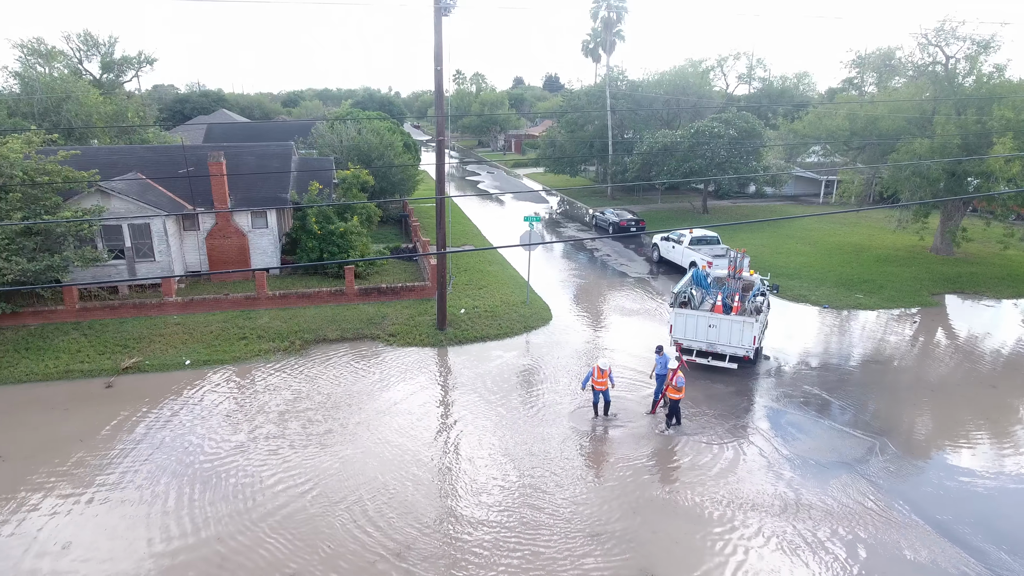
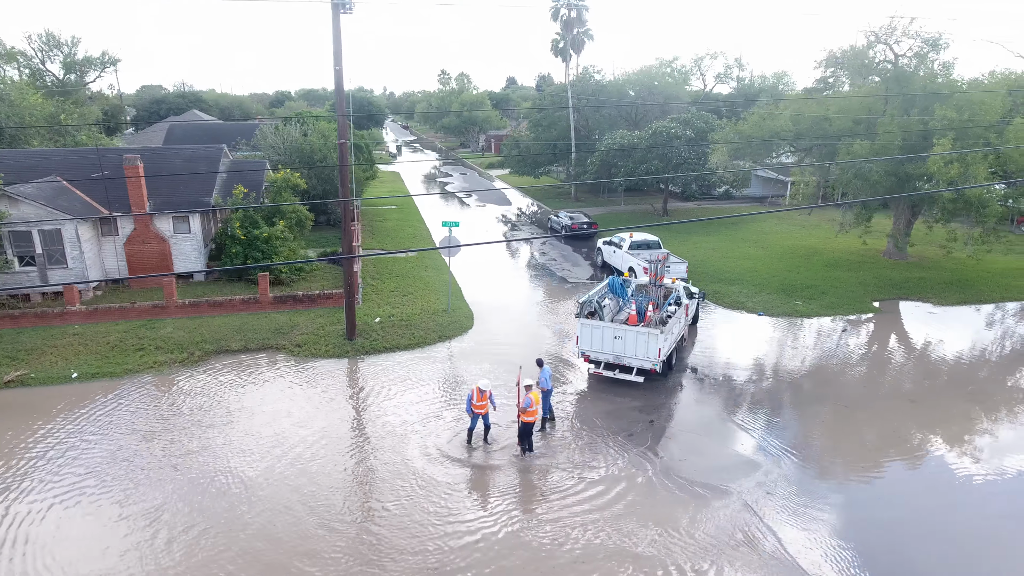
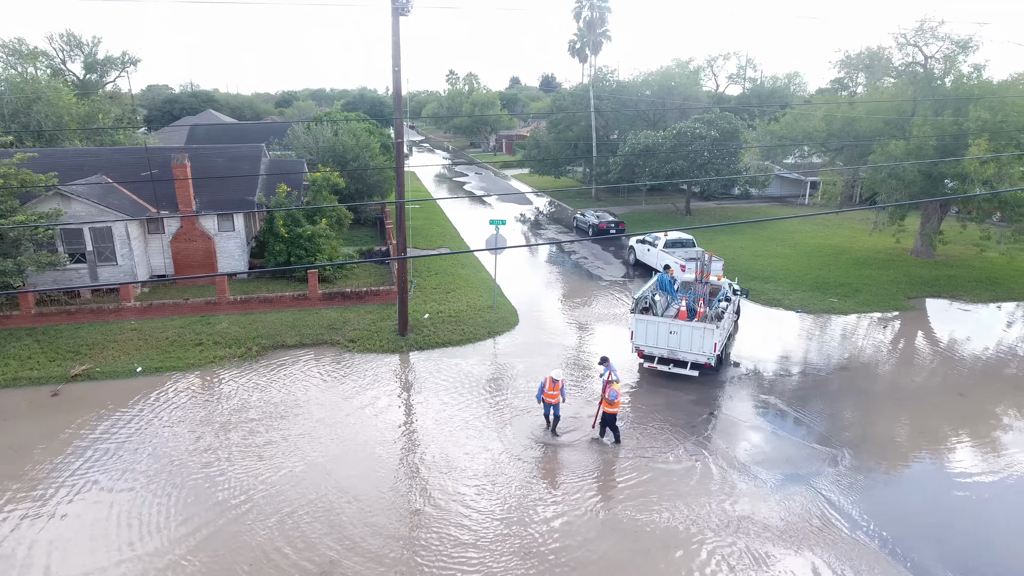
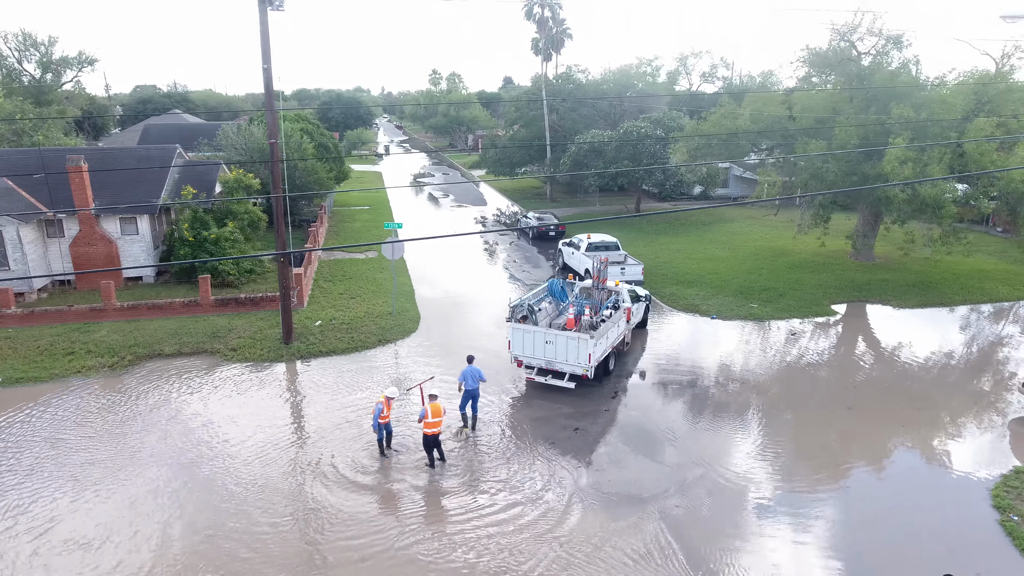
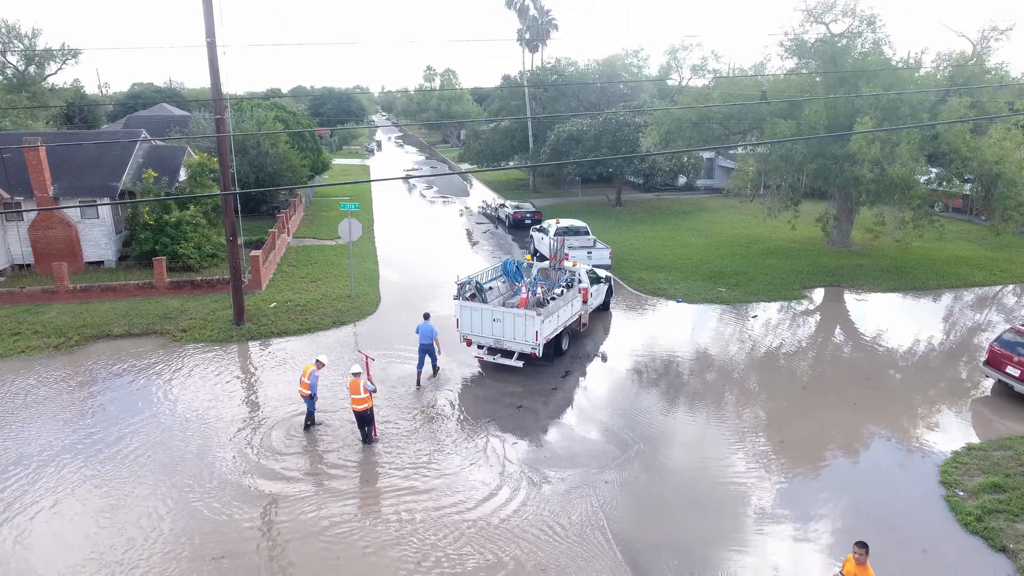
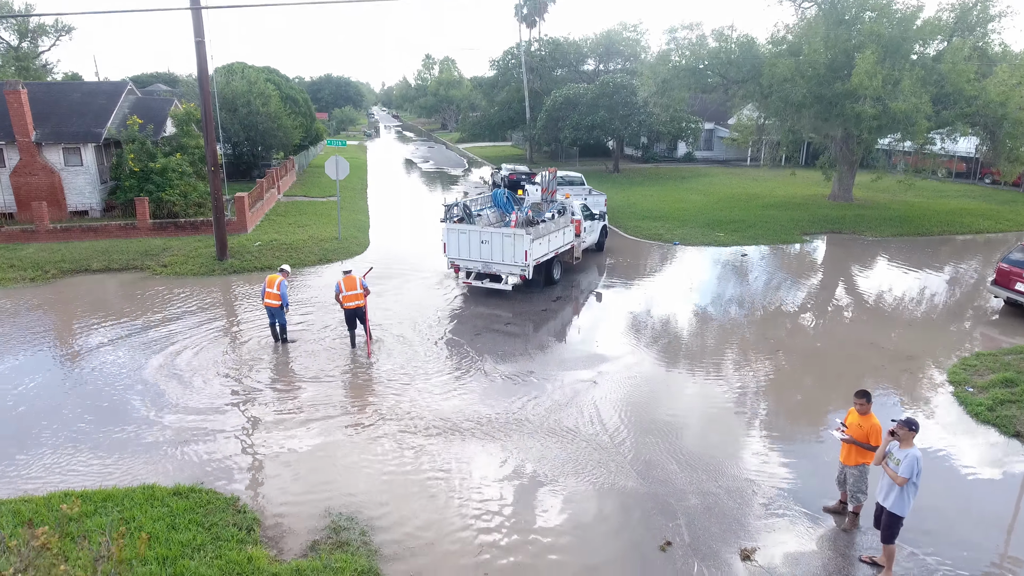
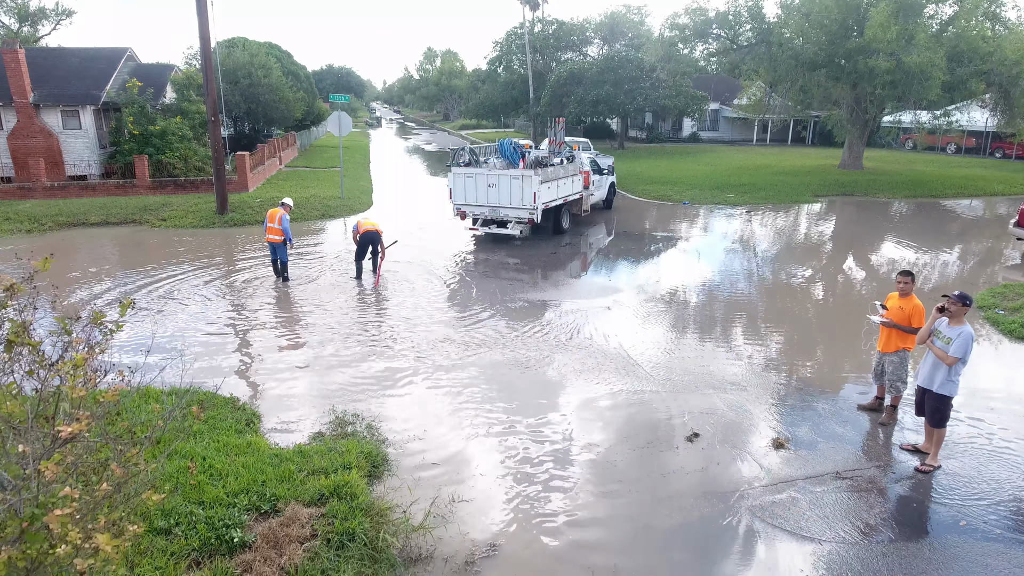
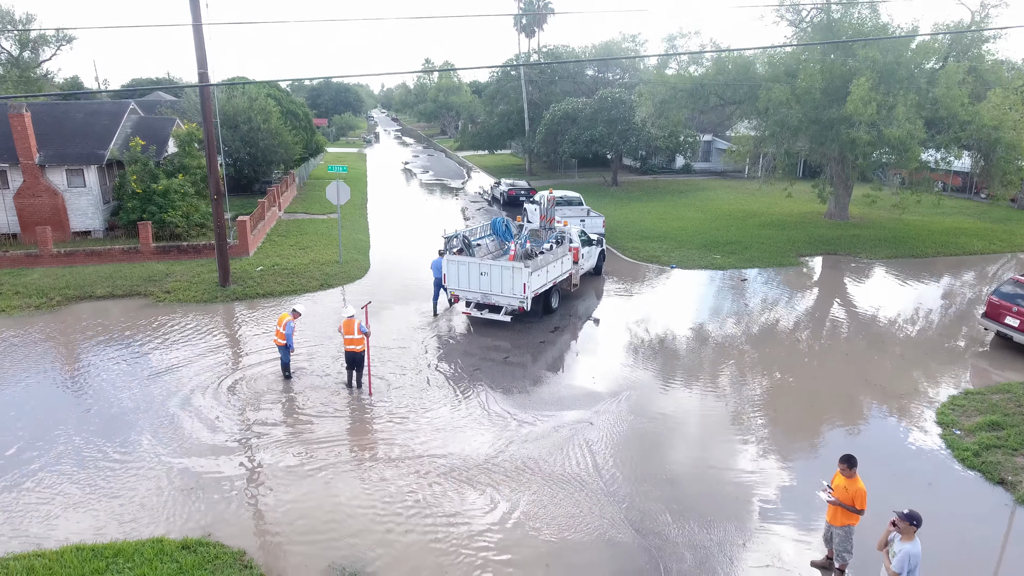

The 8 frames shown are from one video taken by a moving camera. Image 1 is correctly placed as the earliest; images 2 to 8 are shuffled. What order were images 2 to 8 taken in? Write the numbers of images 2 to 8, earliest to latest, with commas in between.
3, 2, 4, 5, 8, 6, 7
